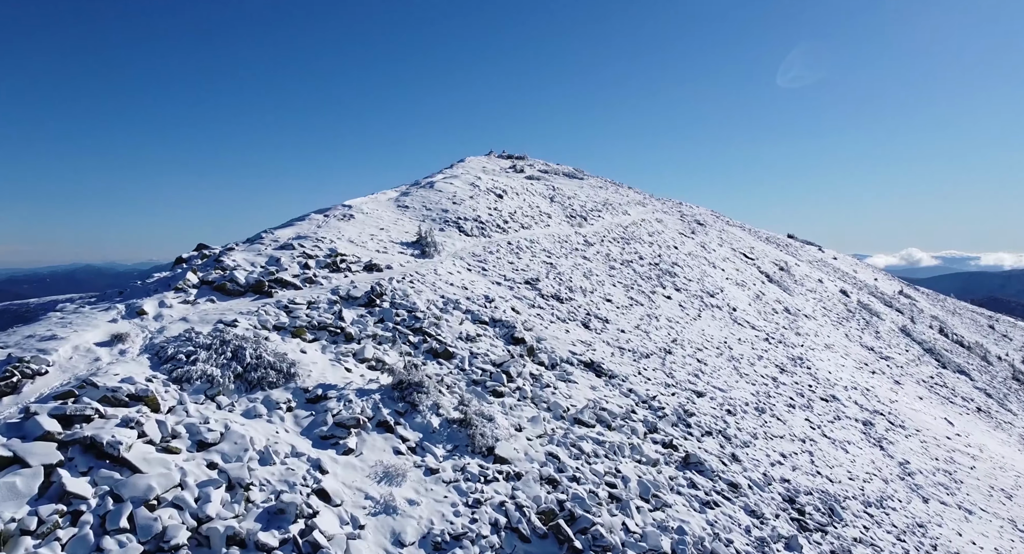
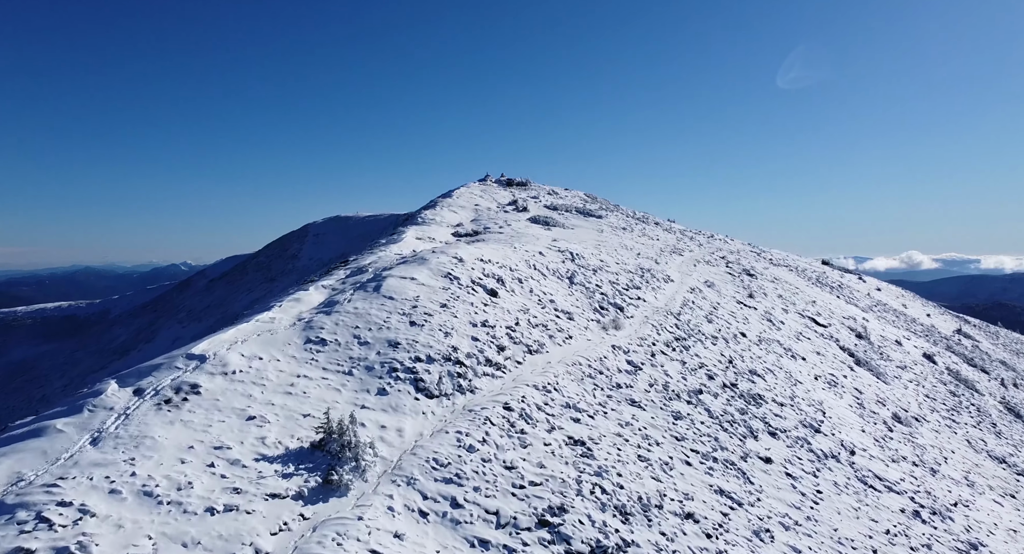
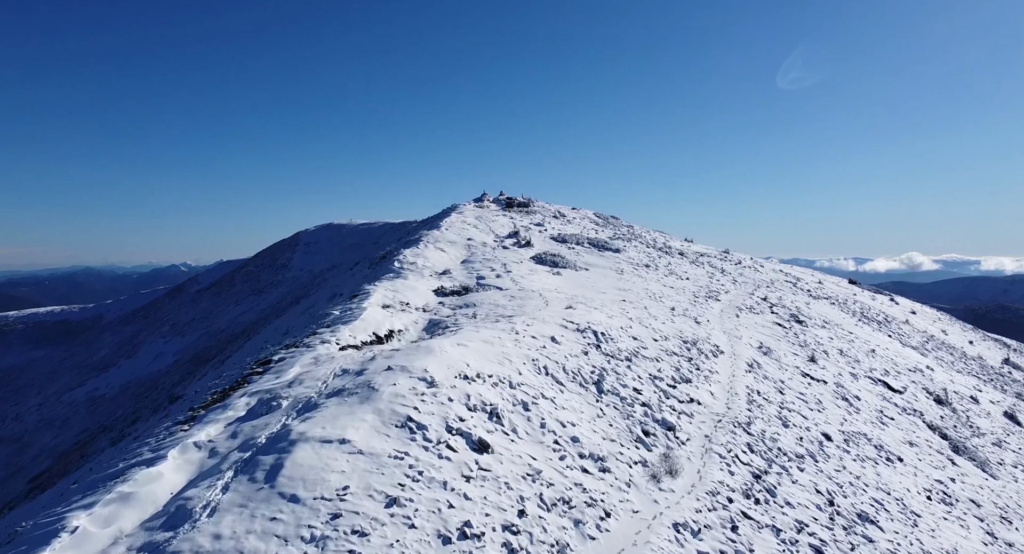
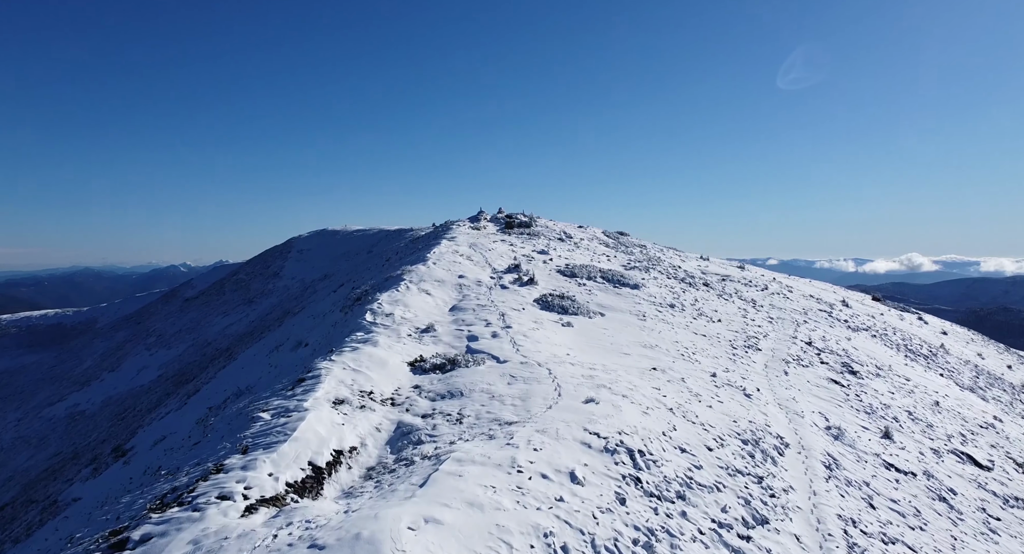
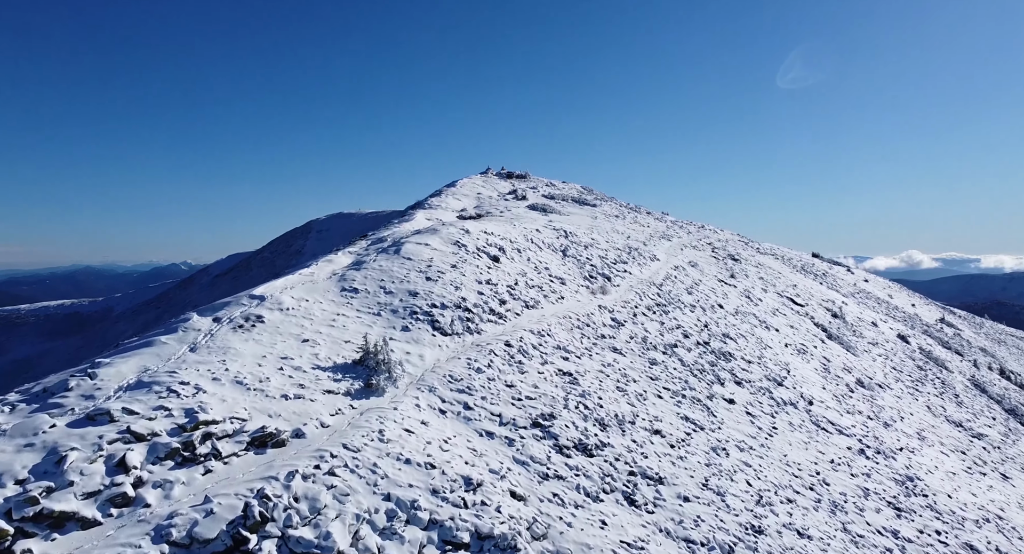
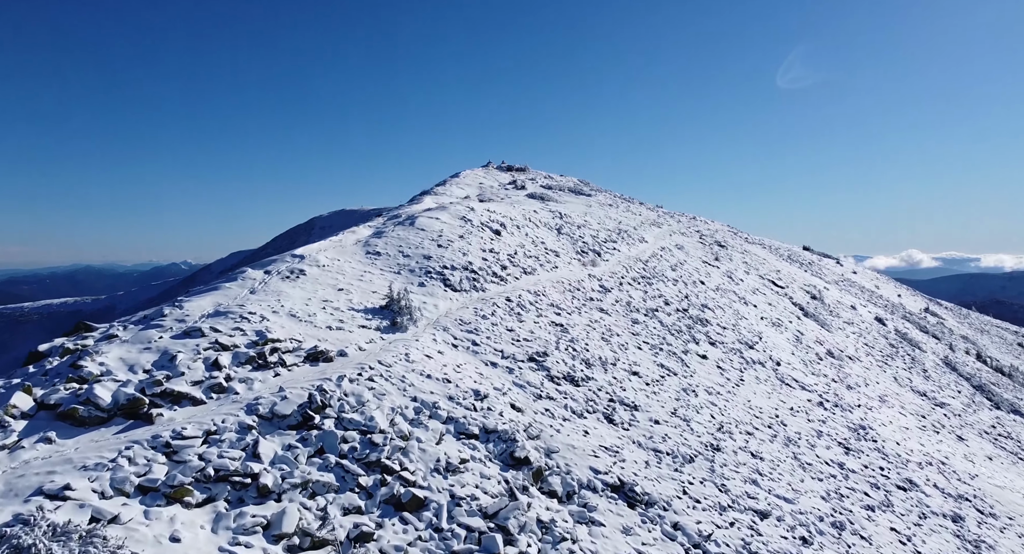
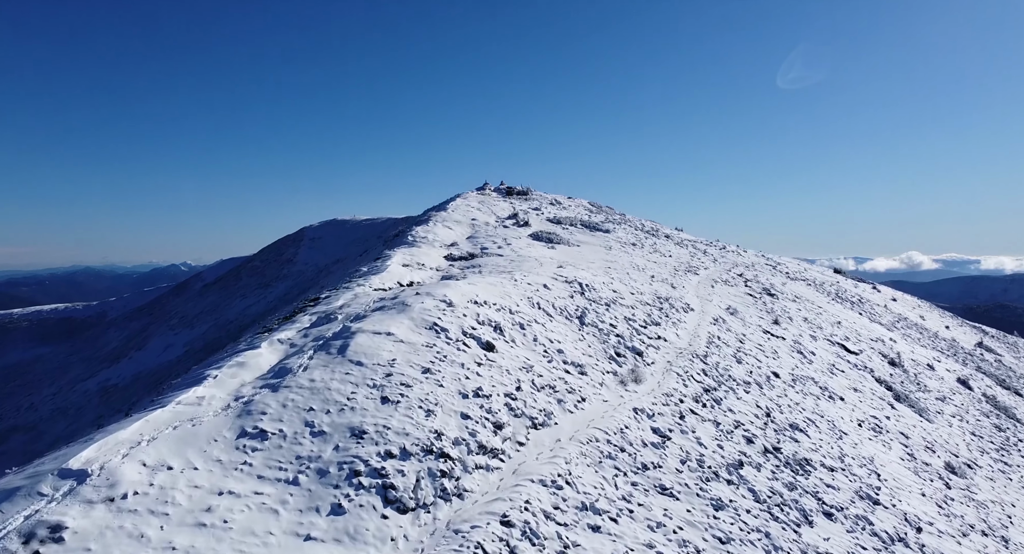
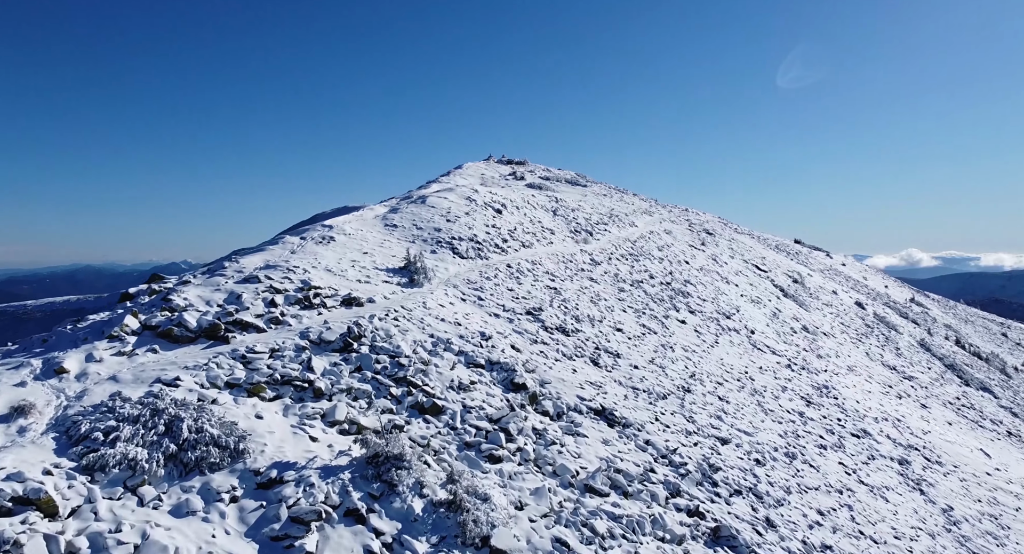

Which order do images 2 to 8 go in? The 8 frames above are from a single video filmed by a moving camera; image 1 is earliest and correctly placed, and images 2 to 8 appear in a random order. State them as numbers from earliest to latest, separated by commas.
8, 6, 5, 2, 7, 3, 4
